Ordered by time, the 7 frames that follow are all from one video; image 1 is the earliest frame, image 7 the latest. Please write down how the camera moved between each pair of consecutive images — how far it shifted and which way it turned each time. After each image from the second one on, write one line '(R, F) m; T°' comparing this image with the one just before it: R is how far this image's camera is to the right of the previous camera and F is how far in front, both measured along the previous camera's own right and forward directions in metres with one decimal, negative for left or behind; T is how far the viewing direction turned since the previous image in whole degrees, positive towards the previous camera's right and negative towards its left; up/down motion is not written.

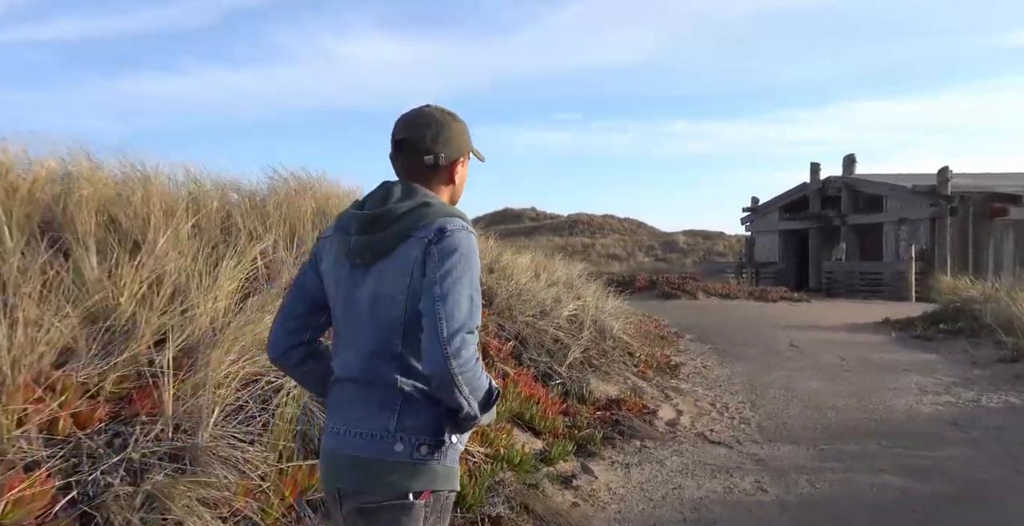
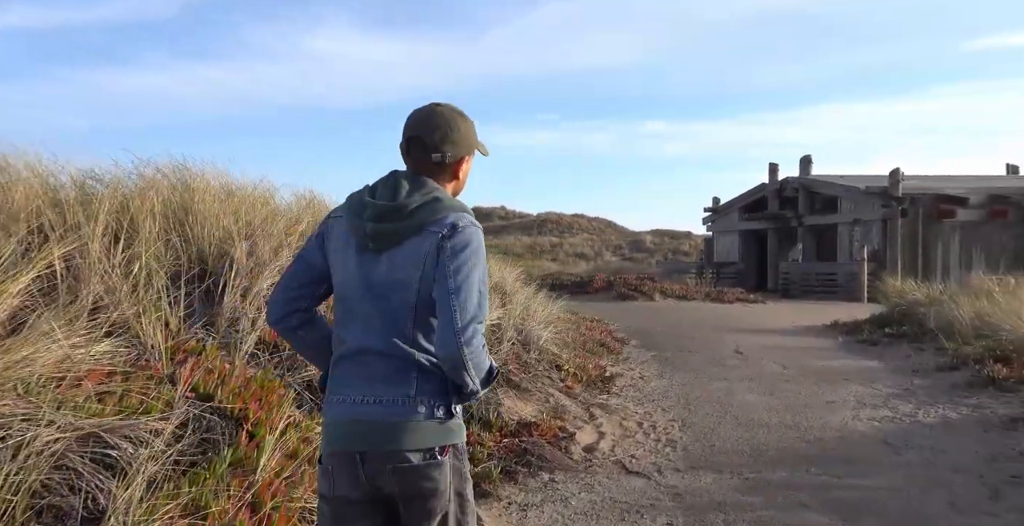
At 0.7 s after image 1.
(+0.4, +0.4) m; +3°
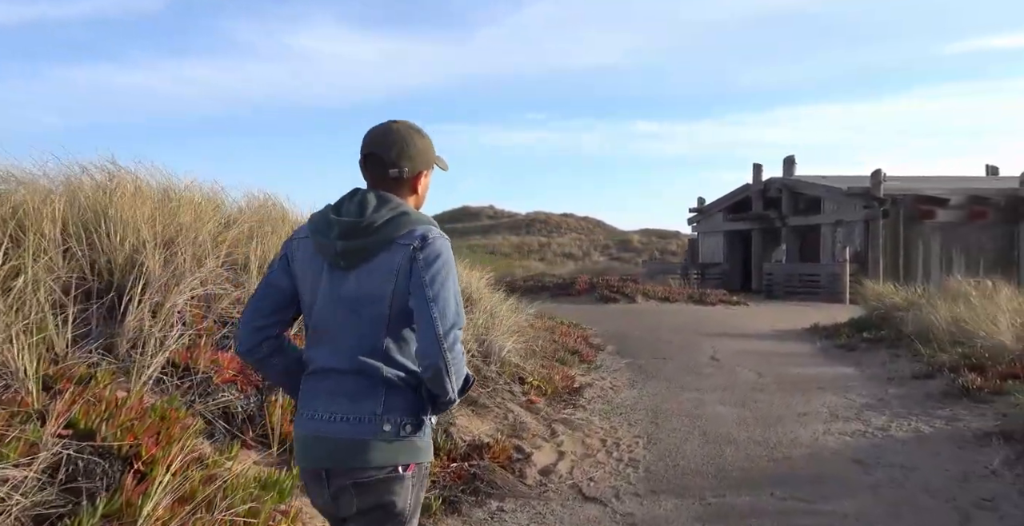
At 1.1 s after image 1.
(+0.2, +0.2) m; +1°
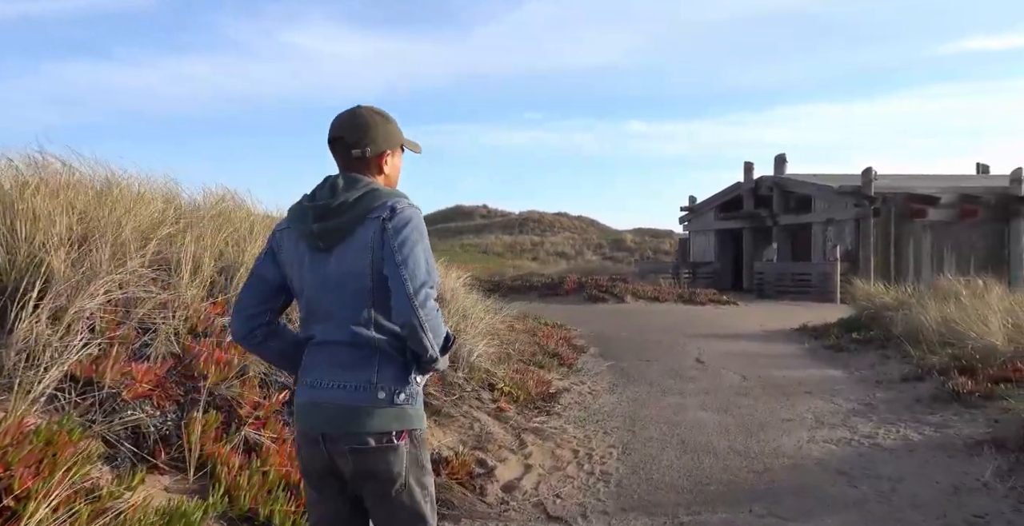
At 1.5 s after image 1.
(+0.2, +0.3) m; +1°
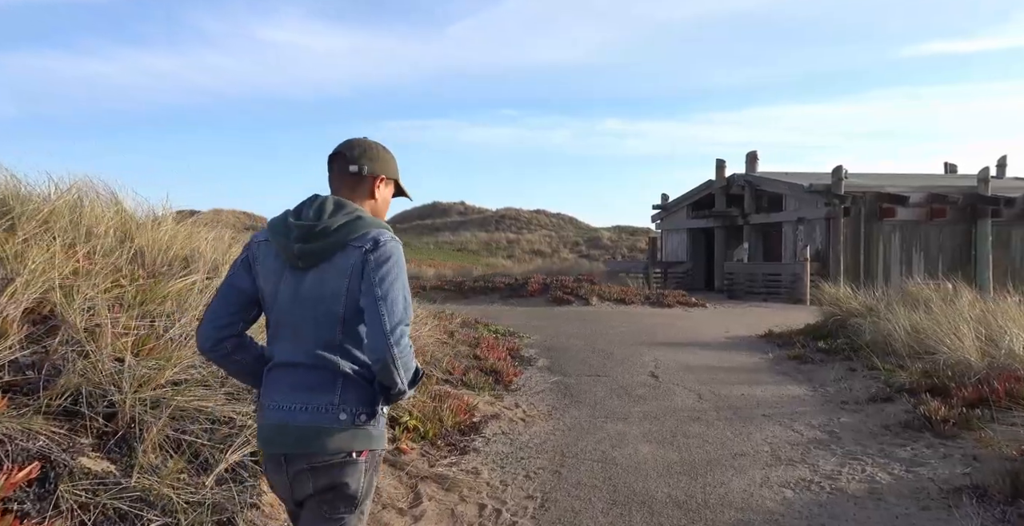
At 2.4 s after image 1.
(+0.5, +0.8) m; +2°
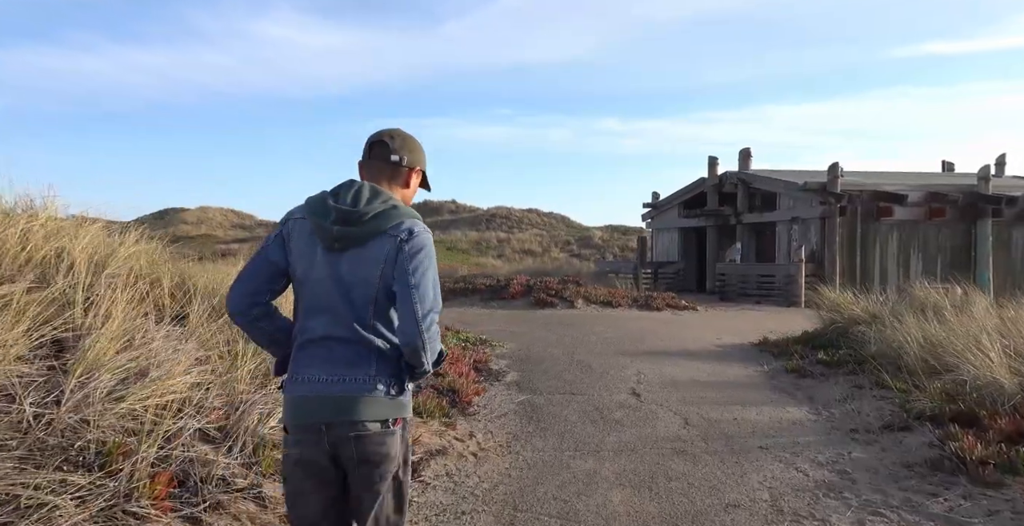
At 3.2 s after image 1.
(+0.3, +1.0) m; +1°
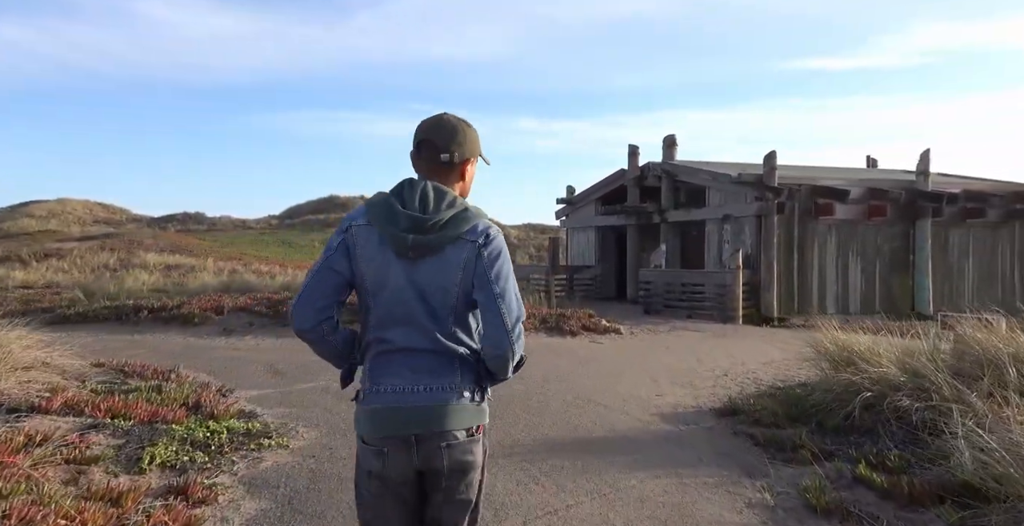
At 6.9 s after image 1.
(+1.1, +4.5) m; +7°
